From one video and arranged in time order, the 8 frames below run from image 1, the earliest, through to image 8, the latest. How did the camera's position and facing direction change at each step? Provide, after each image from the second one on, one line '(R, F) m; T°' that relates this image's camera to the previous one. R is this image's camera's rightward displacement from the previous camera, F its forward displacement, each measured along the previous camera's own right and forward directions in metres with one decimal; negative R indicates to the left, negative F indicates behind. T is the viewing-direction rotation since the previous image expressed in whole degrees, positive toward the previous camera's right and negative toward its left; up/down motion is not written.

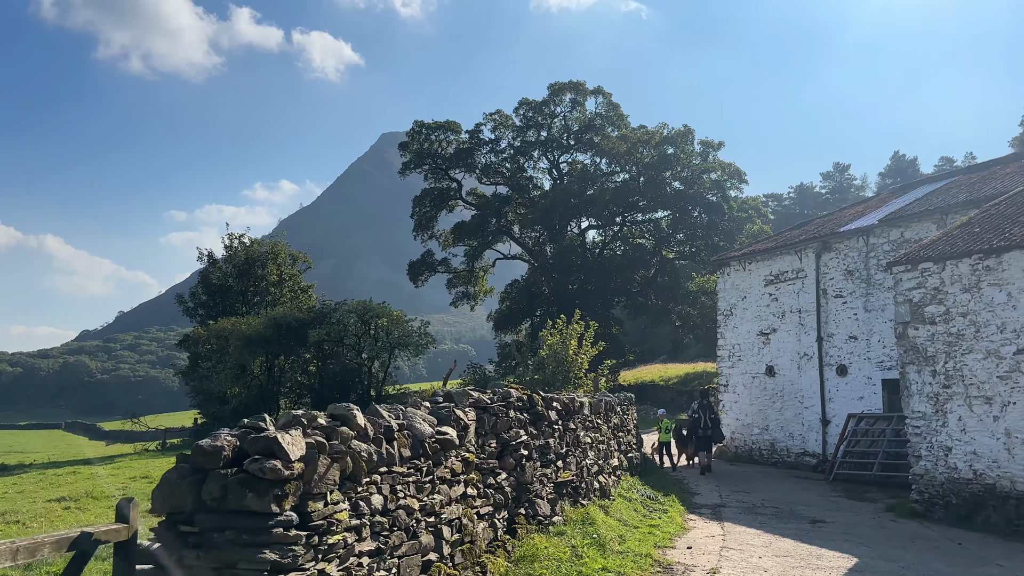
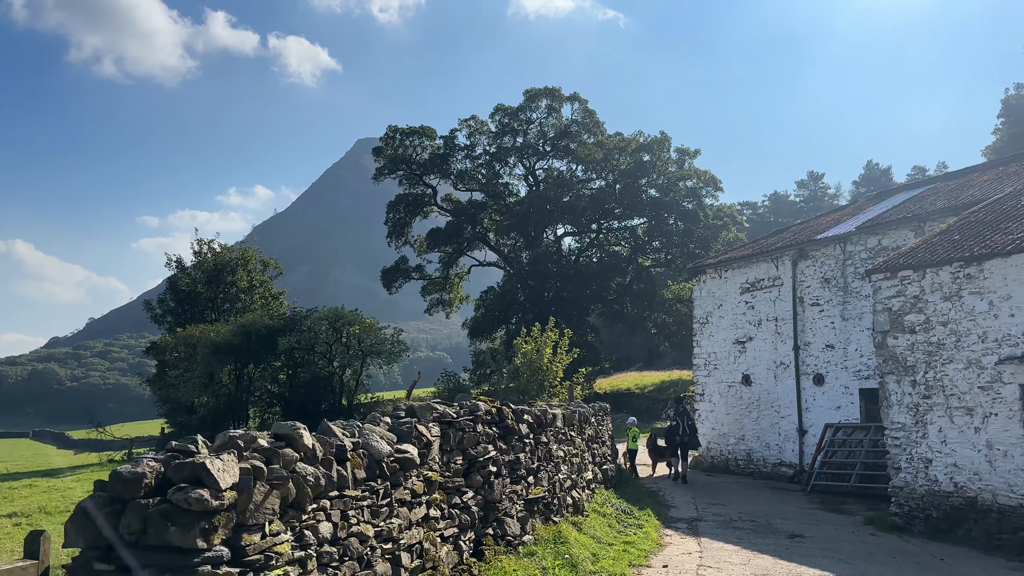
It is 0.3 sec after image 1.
(+0.1, +0.3) m; +2°
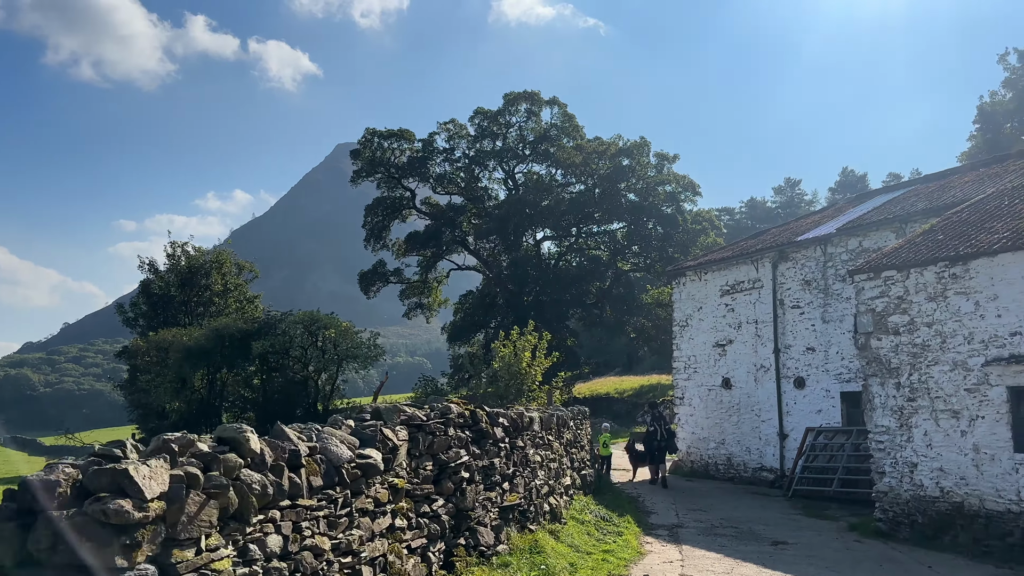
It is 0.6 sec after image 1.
(0.0, +0.3) m; +1°
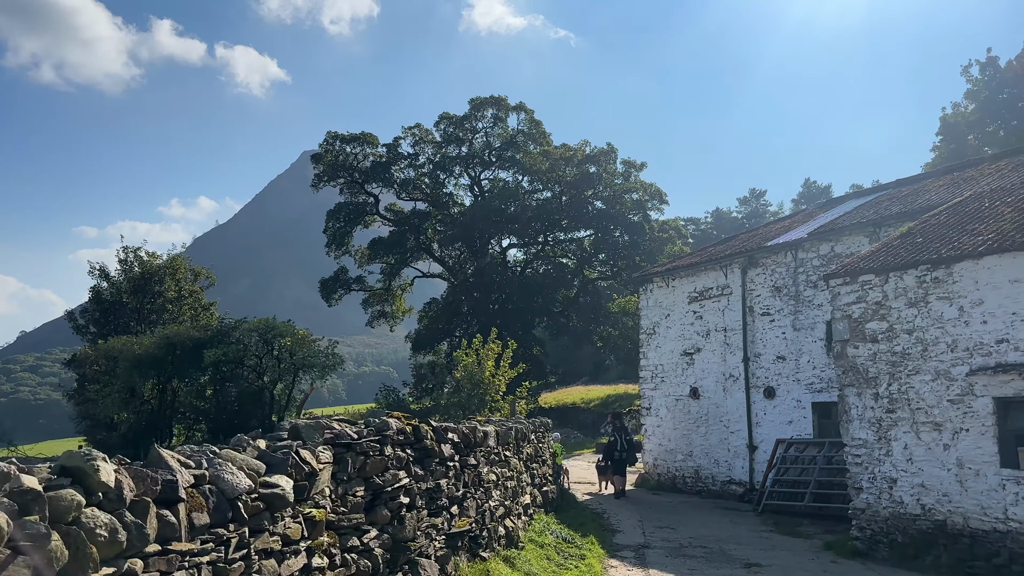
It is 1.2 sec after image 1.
(+0.1, +0.7) m; +2°
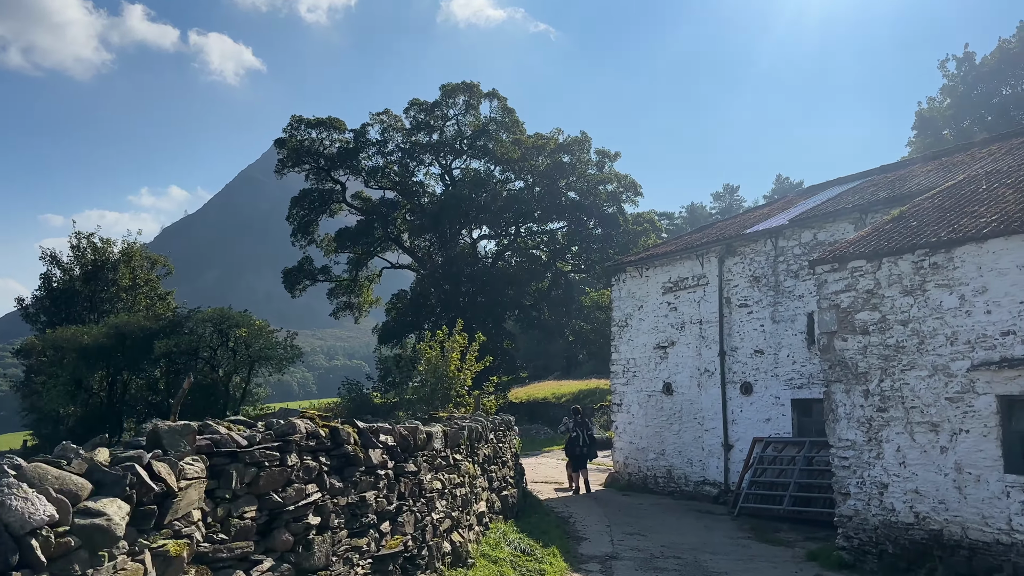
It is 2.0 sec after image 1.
(+0.2, +0.9) m; +2°
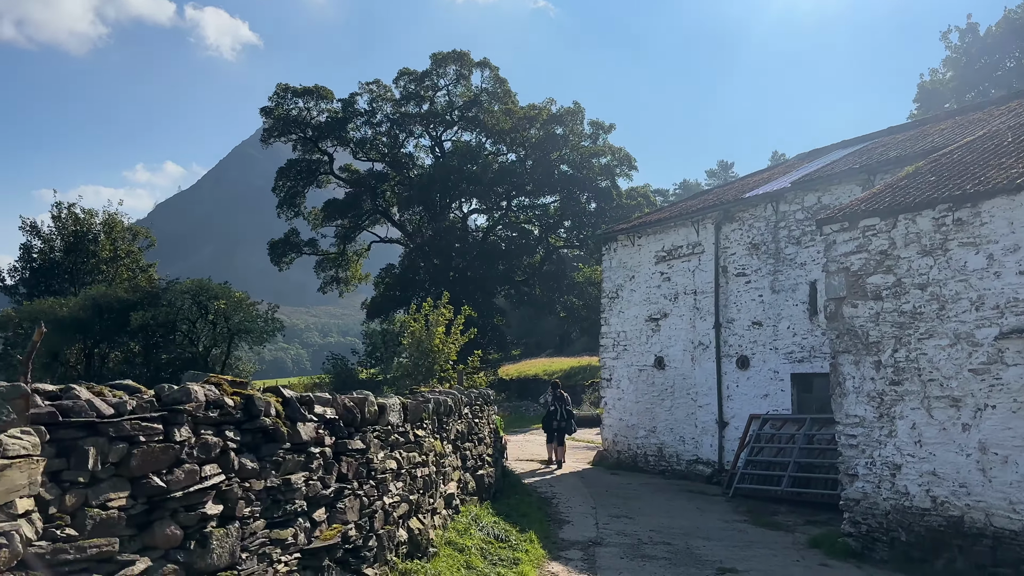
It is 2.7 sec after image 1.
(+0.2, +0.8) m; 0°
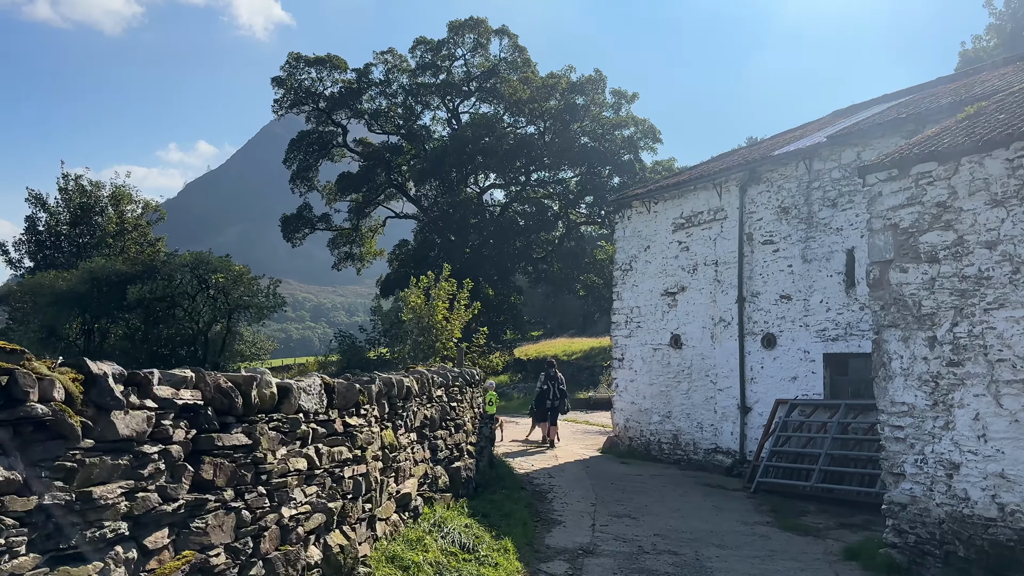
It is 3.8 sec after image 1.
(+0.4, +1.2) m; -2°
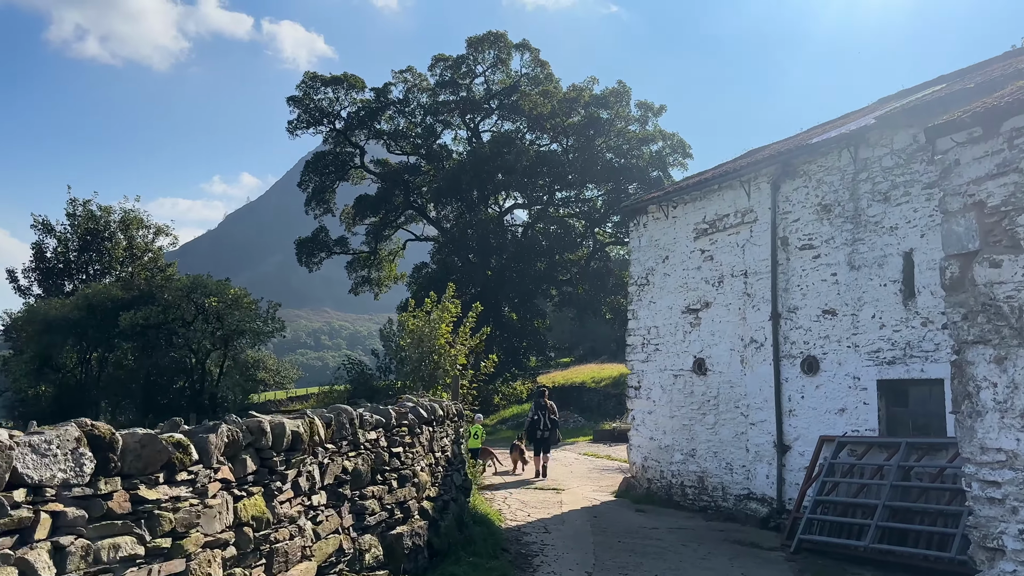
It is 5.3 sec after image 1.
(+0.5, +1.6) m; -3°
